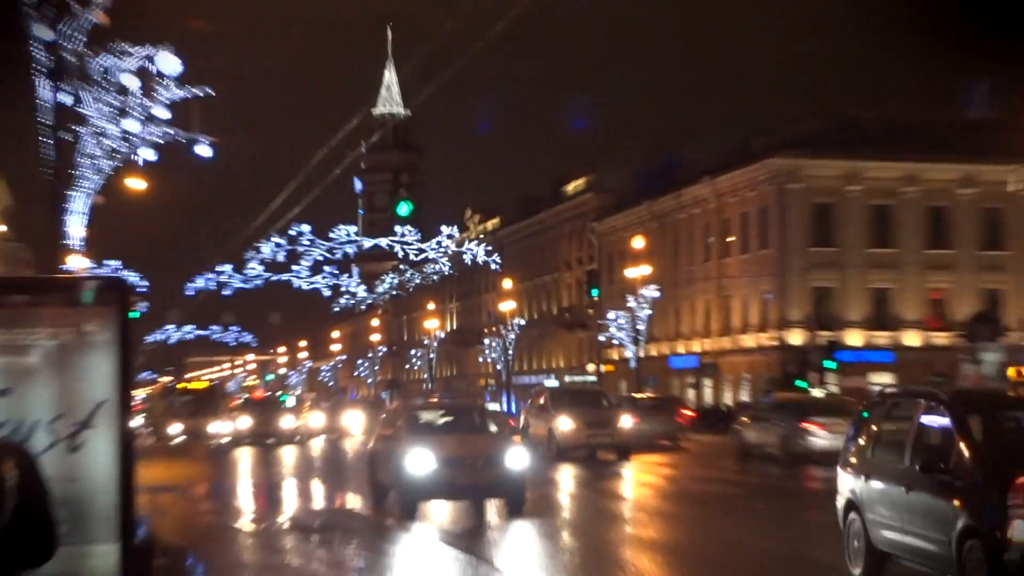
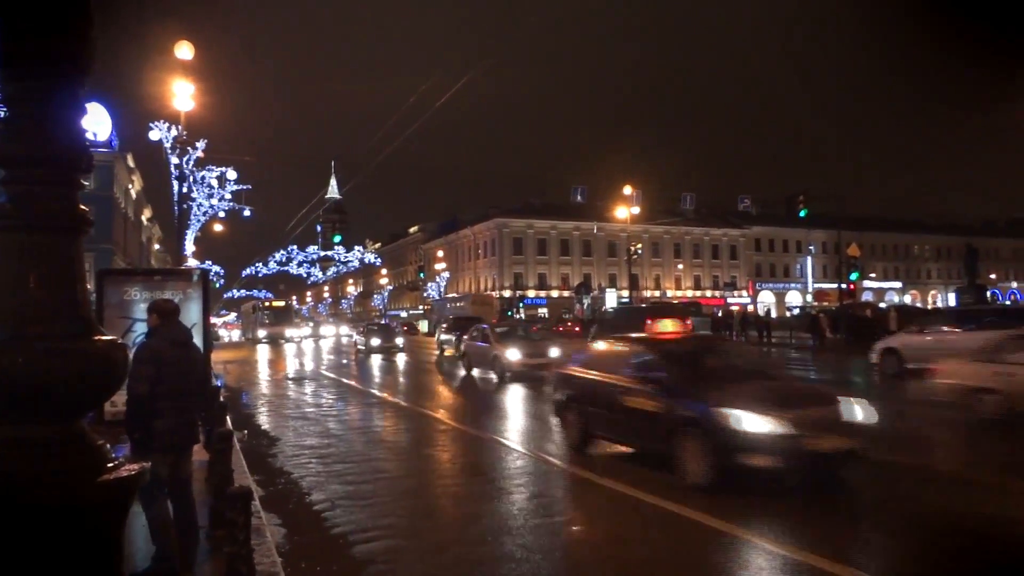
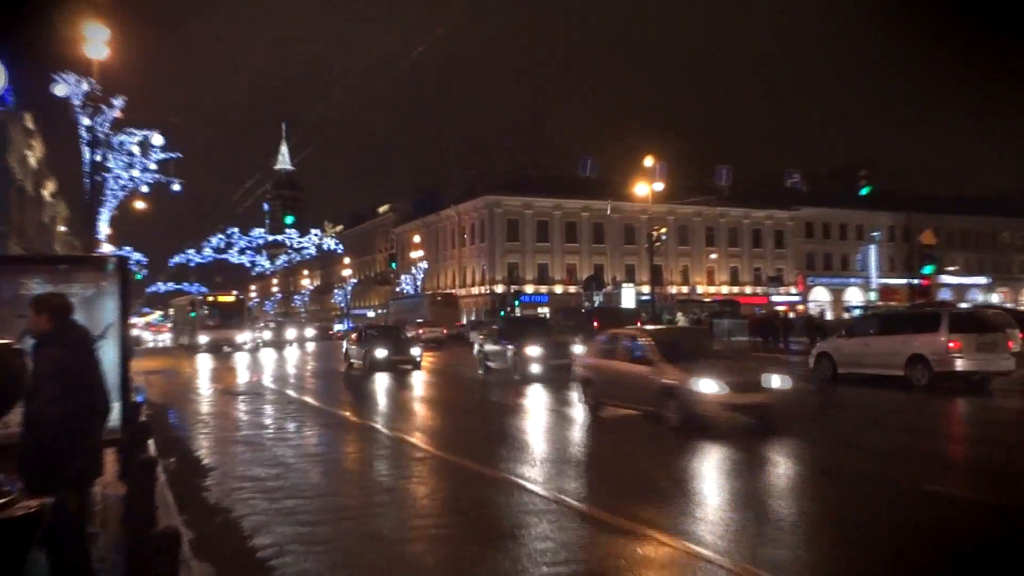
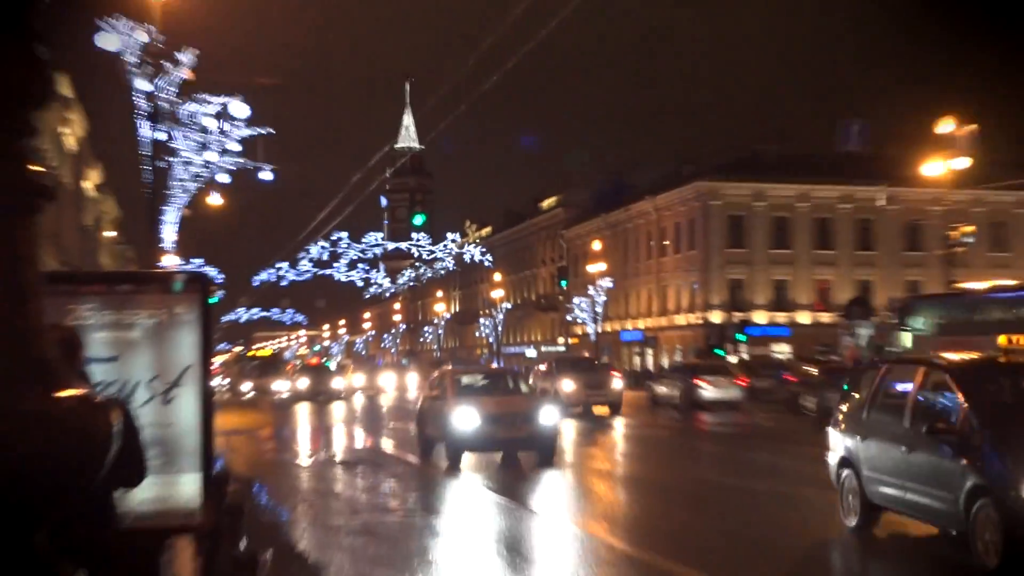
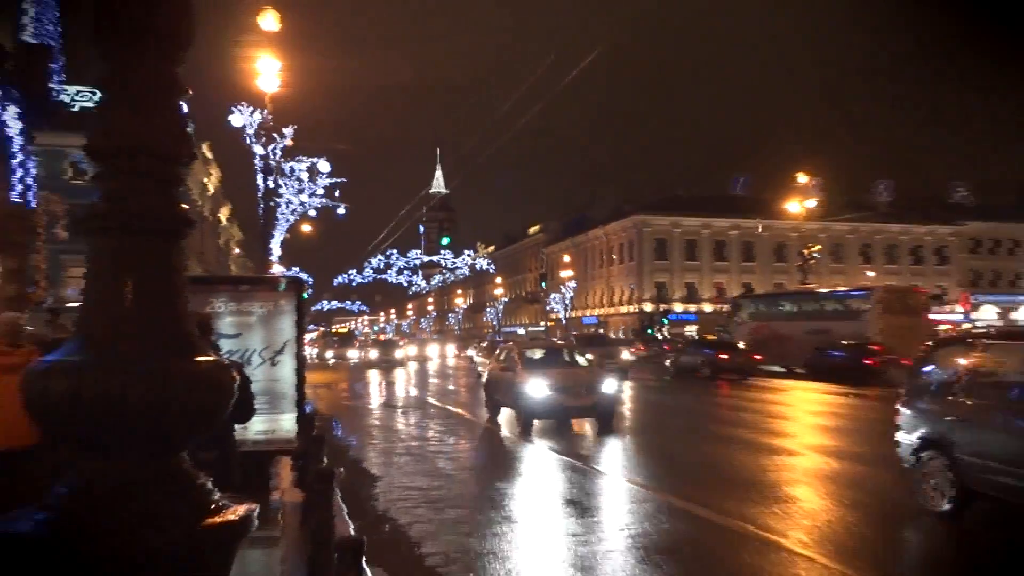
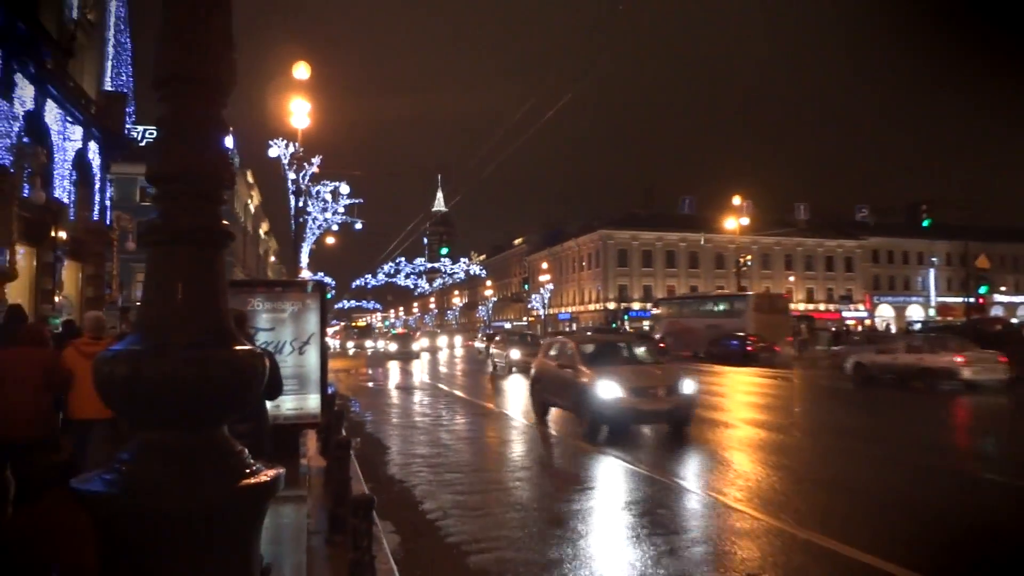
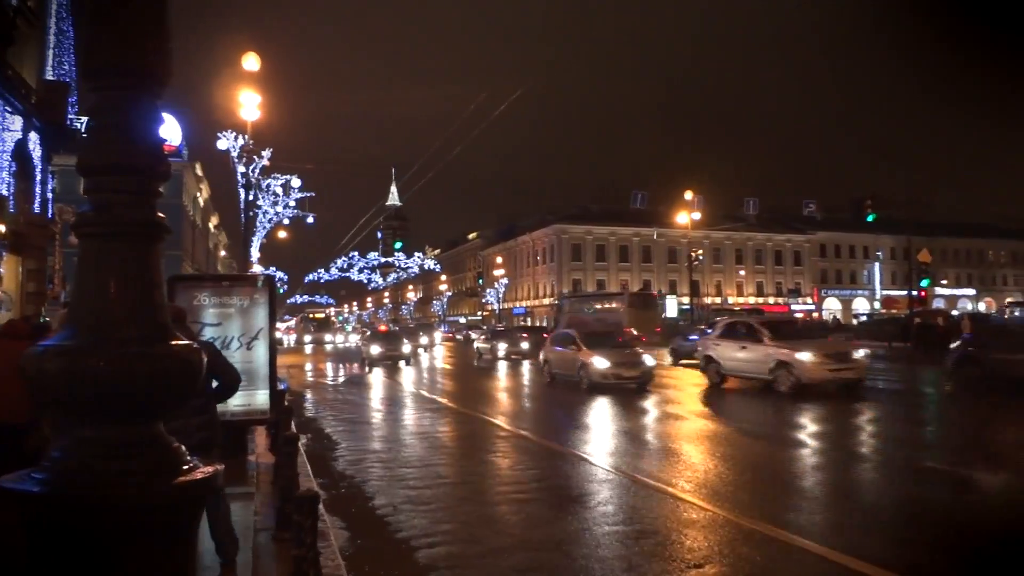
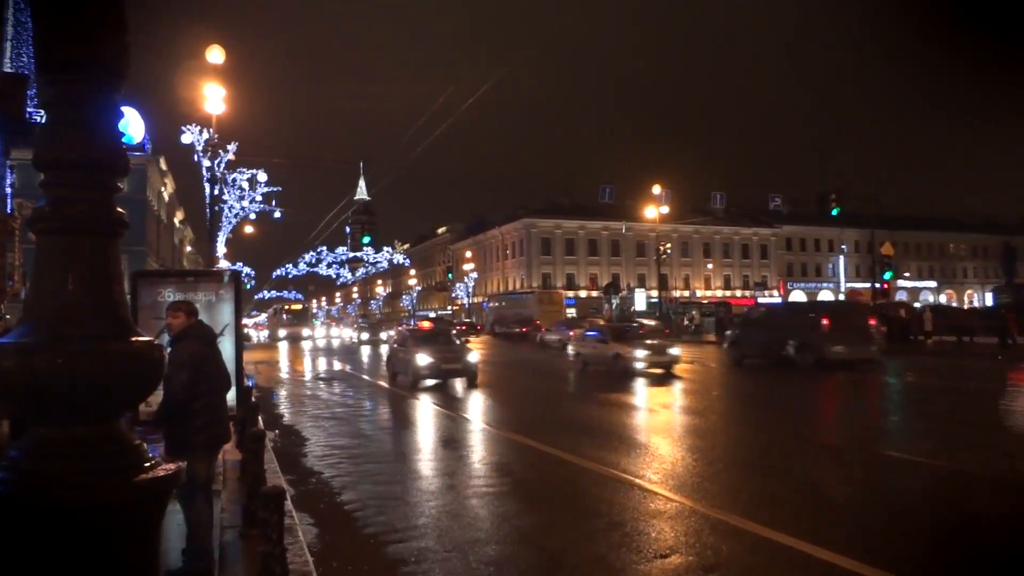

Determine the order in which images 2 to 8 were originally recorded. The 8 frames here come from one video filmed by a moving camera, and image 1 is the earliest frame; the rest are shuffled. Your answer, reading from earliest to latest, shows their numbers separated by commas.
4, 5, 6, 7, 8, 2, 3
